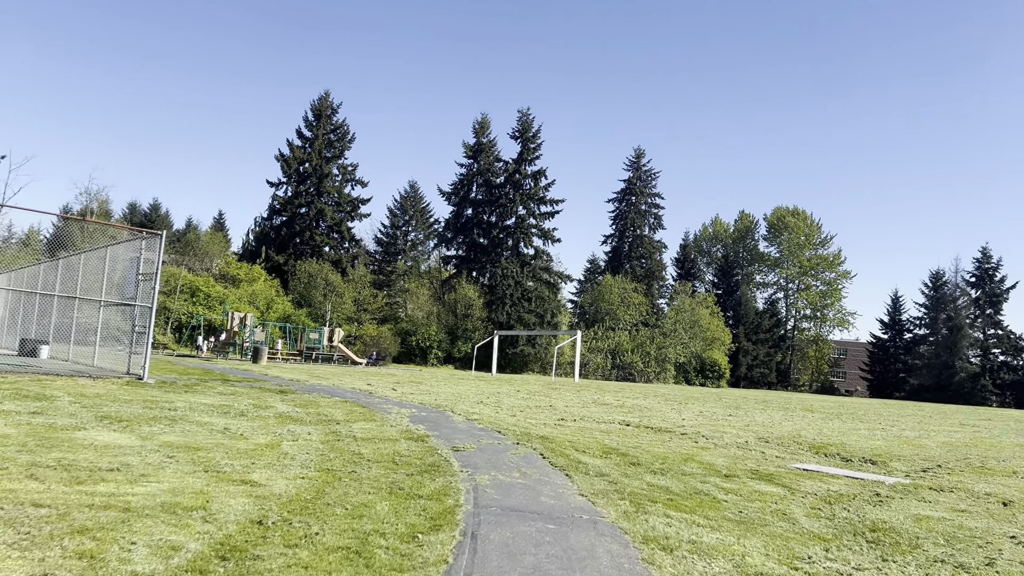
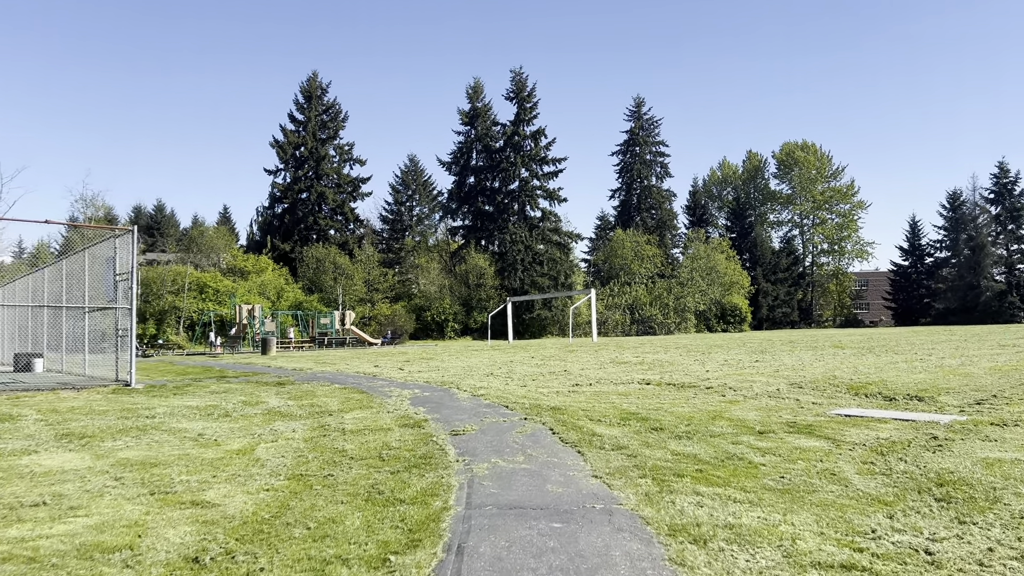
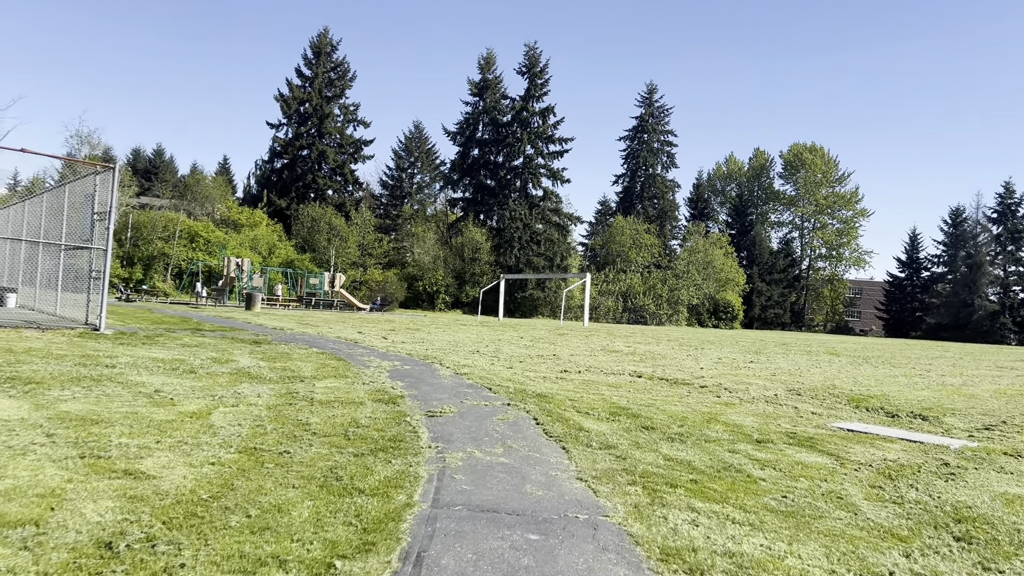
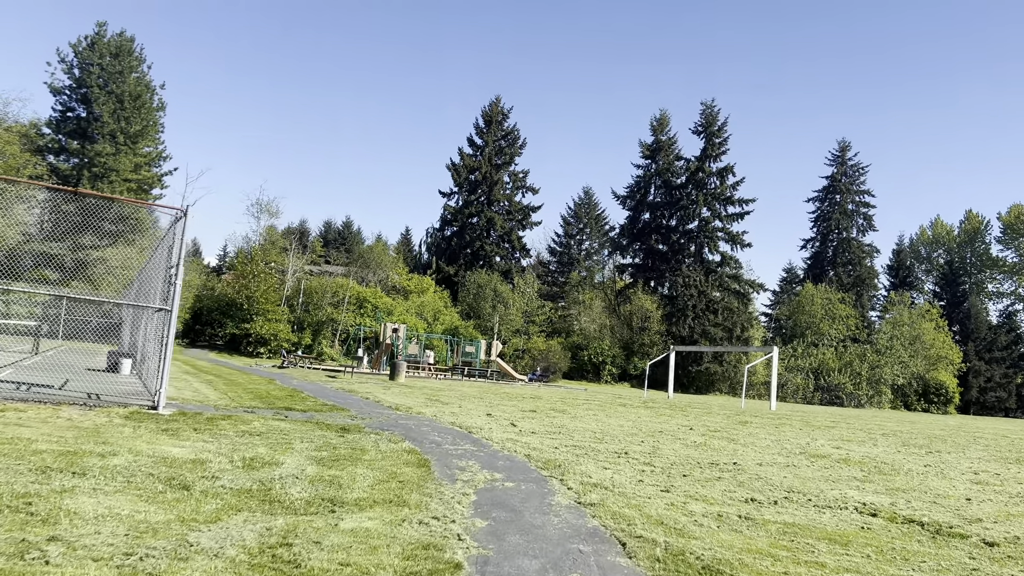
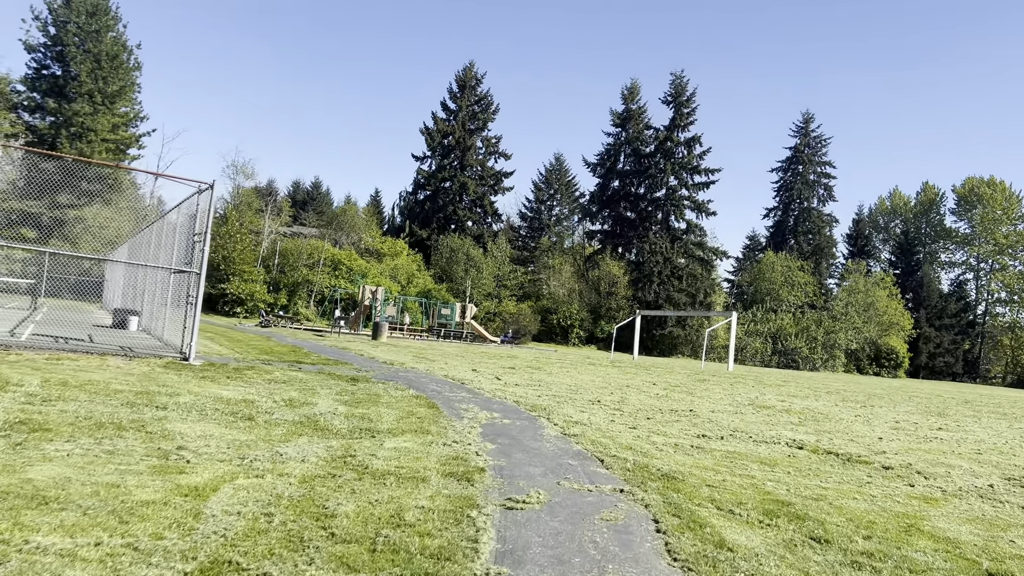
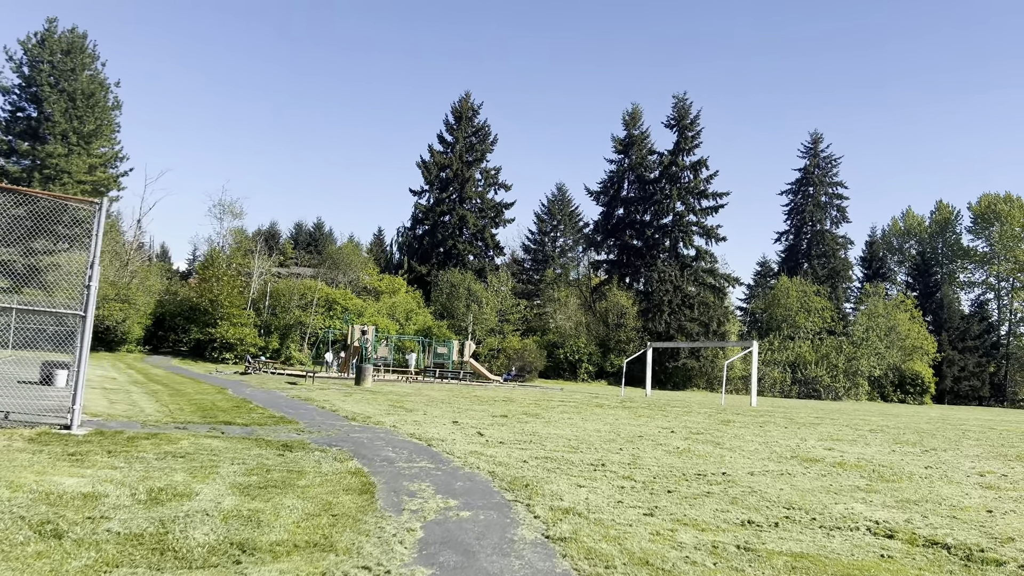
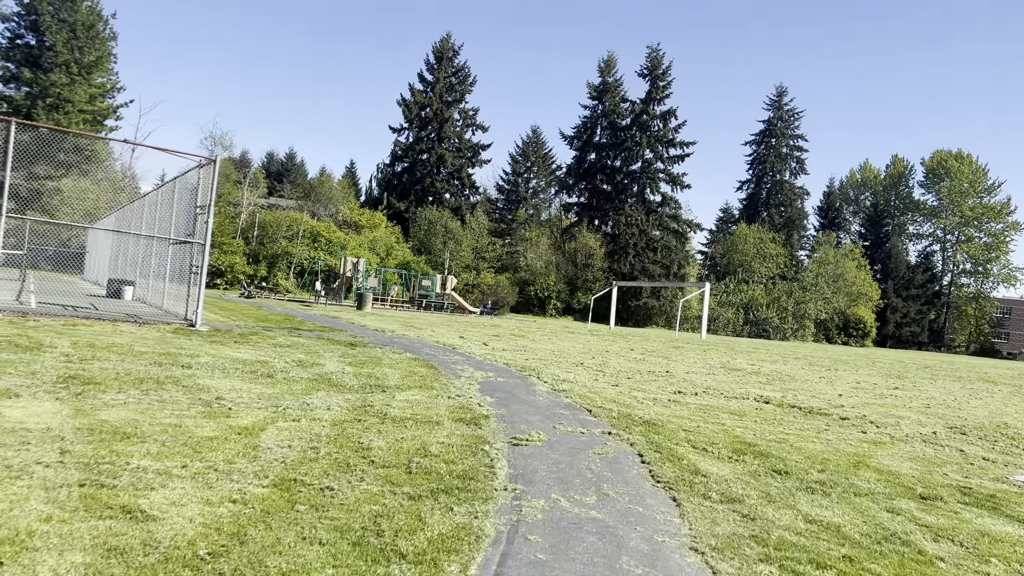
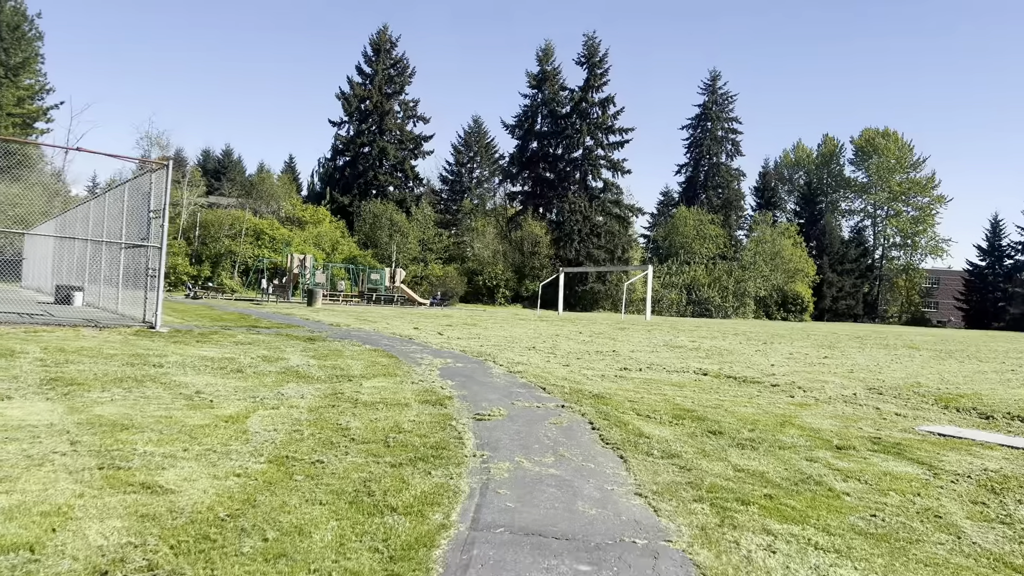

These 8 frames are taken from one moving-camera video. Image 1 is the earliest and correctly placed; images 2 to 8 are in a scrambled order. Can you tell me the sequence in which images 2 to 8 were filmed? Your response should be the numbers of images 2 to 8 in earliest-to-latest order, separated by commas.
2, 3, 8, 7, 5, 4, 6
